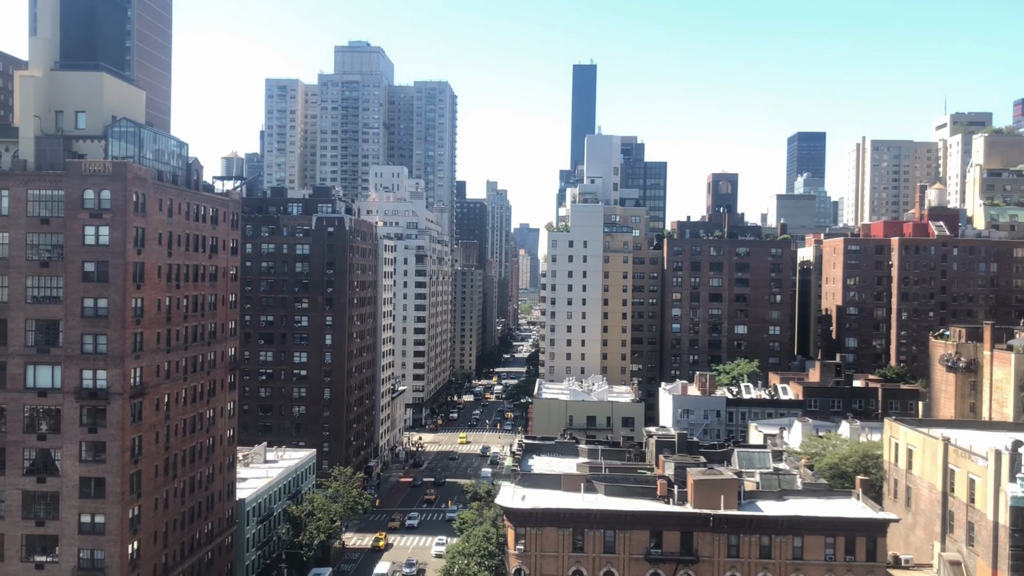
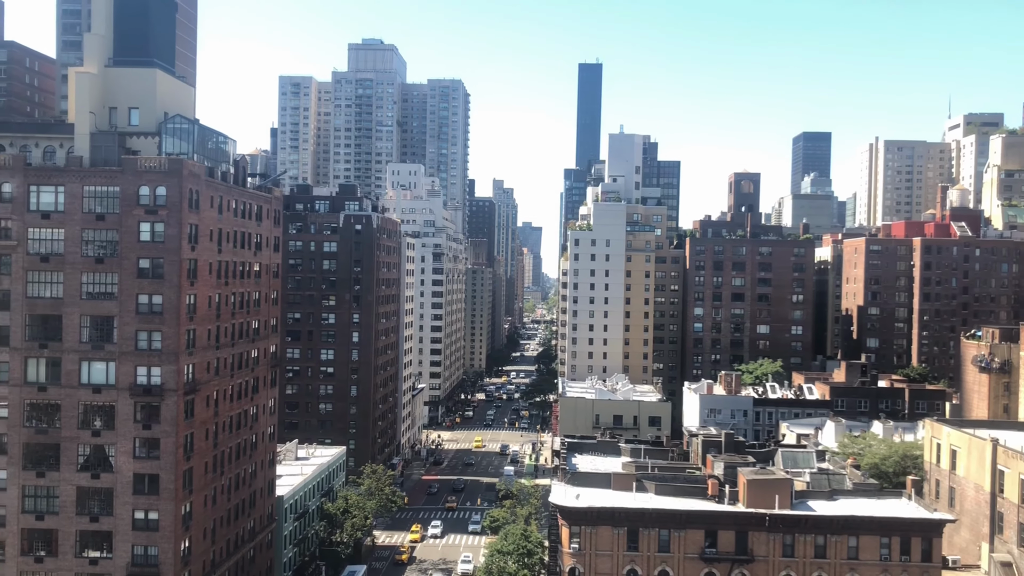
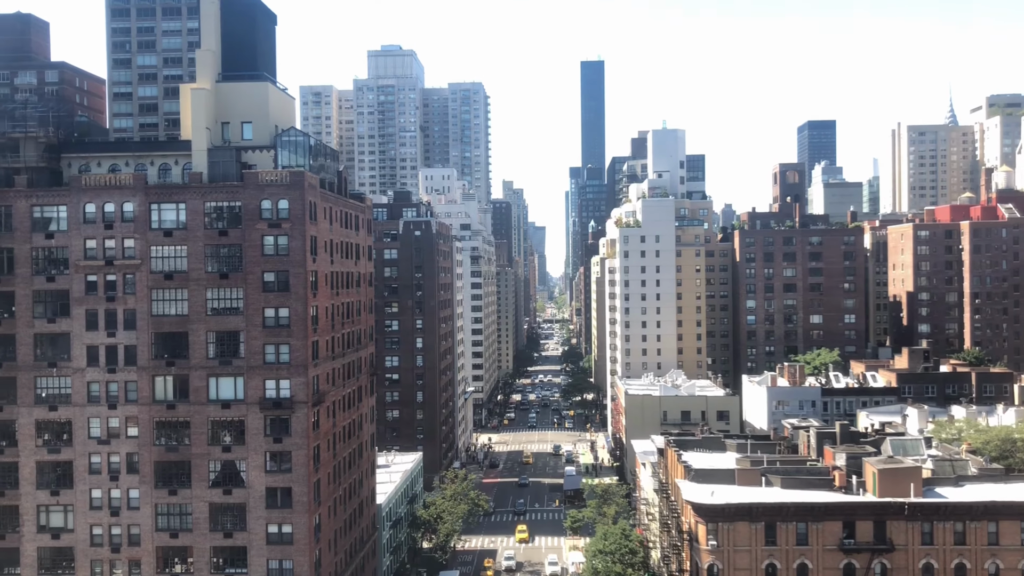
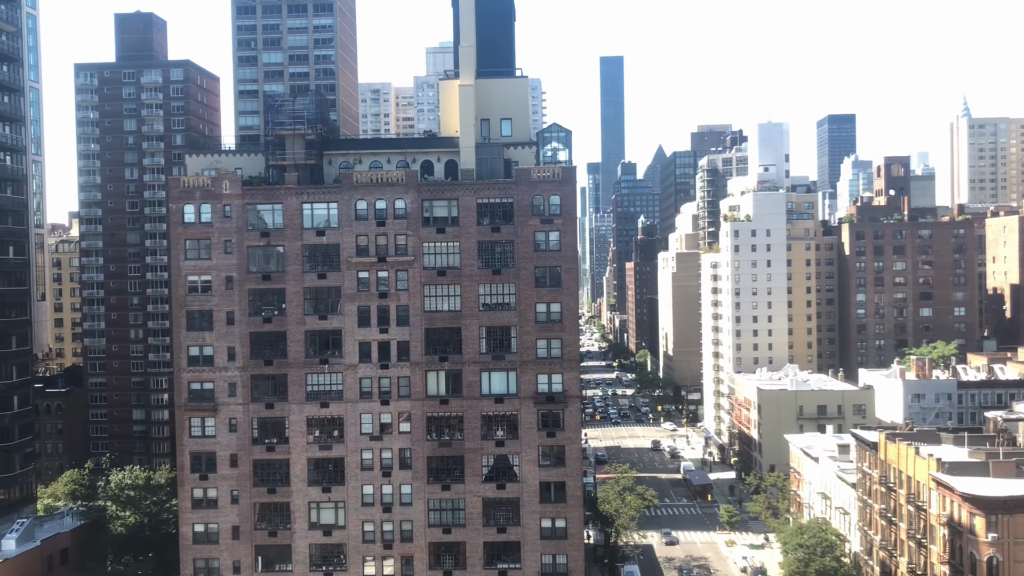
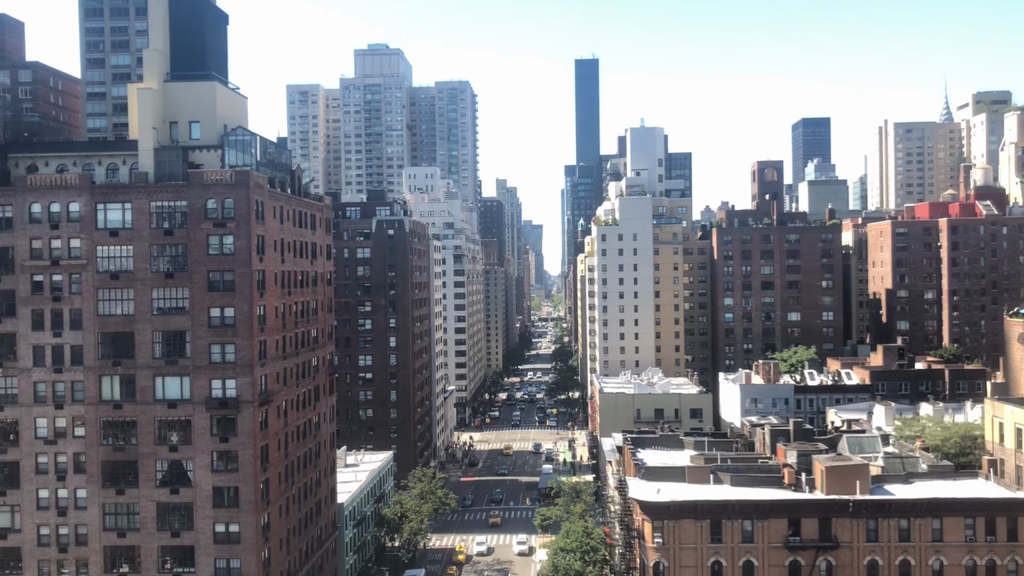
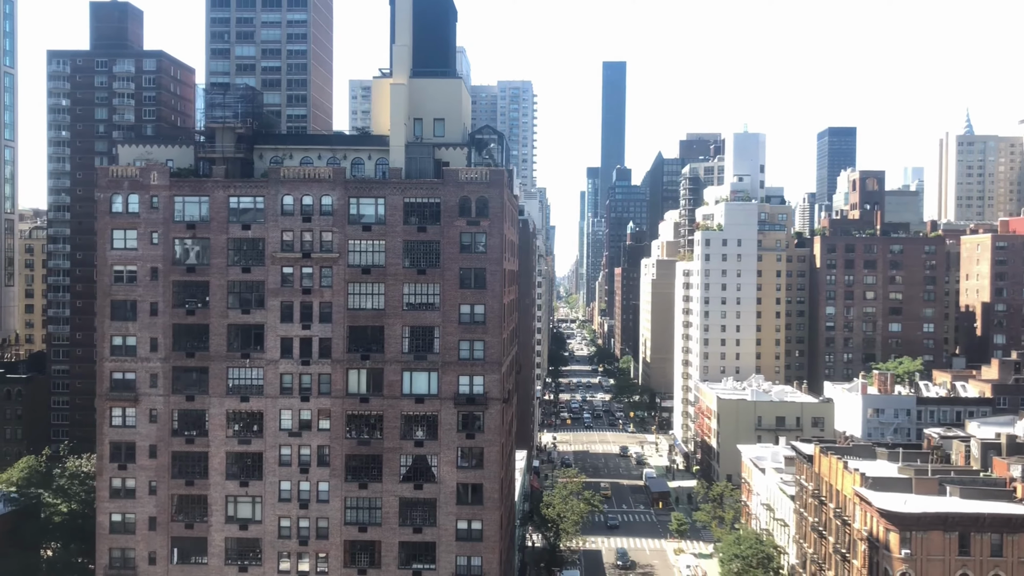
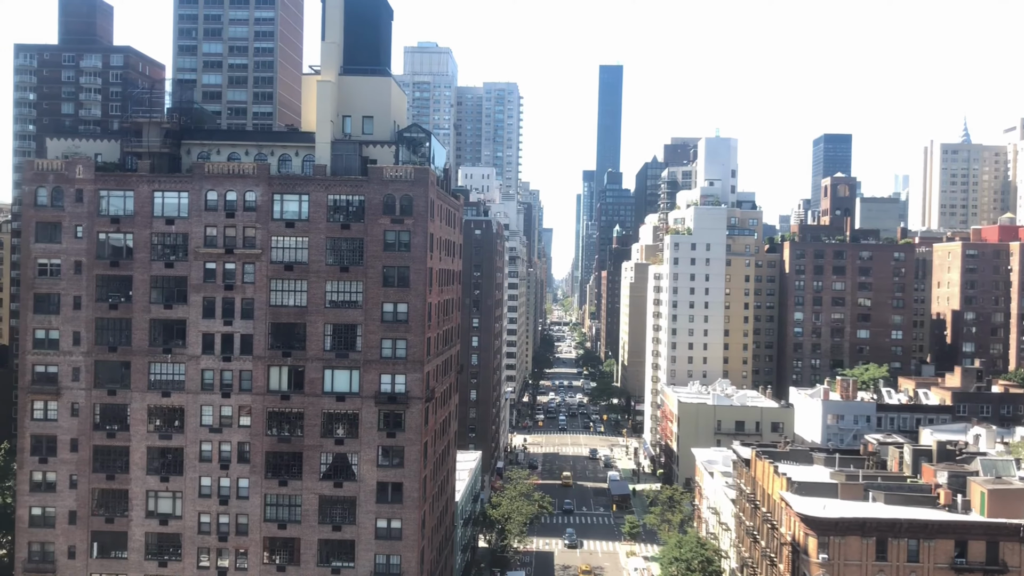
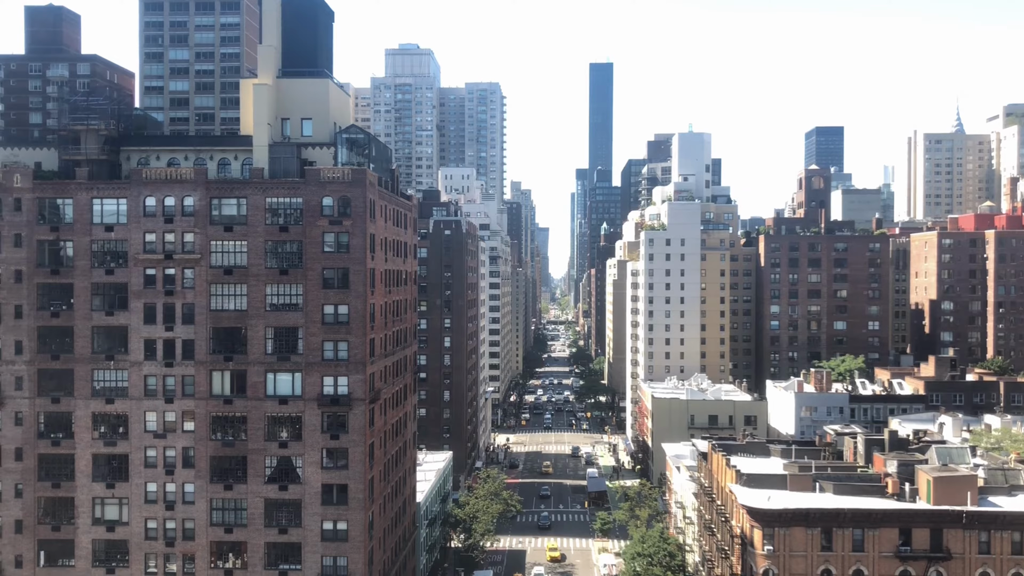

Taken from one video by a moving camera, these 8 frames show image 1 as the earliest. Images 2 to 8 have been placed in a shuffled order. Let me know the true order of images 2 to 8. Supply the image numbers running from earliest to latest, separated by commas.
2, 5, 3, 8, 7, 6, 4
